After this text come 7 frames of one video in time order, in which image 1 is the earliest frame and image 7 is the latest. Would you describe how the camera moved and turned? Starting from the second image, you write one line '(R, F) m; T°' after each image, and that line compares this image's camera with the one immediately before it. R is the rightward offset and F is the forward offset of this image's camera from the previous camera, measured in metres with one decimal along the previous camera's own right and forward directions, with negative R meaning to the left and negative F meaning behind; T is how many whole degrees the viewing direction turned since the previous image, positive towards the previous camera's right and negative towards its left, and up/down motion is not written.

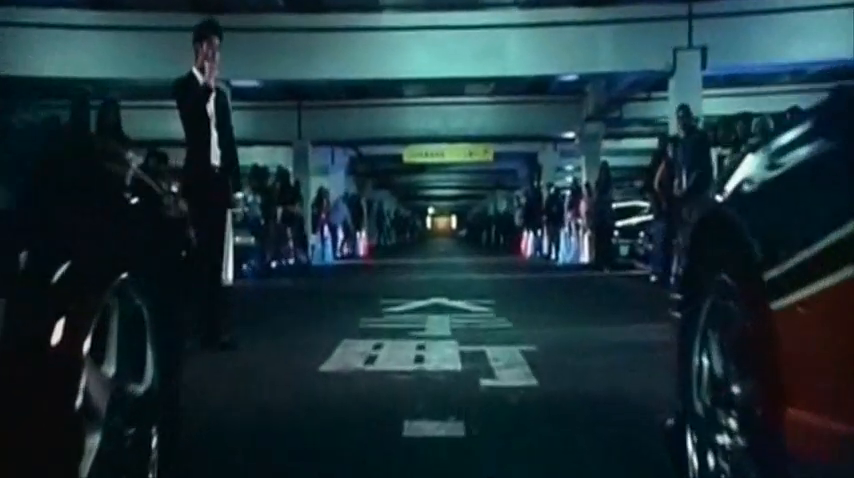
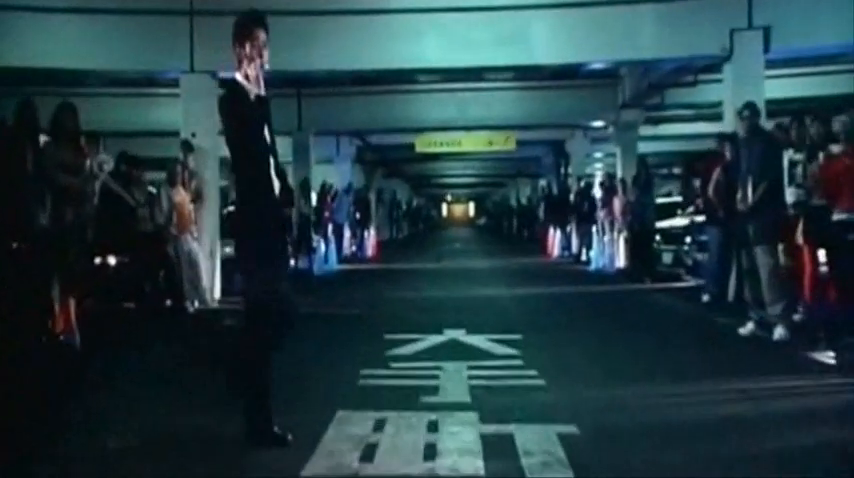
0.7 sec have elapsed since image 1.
(+0.1, +2.7) m; -1°
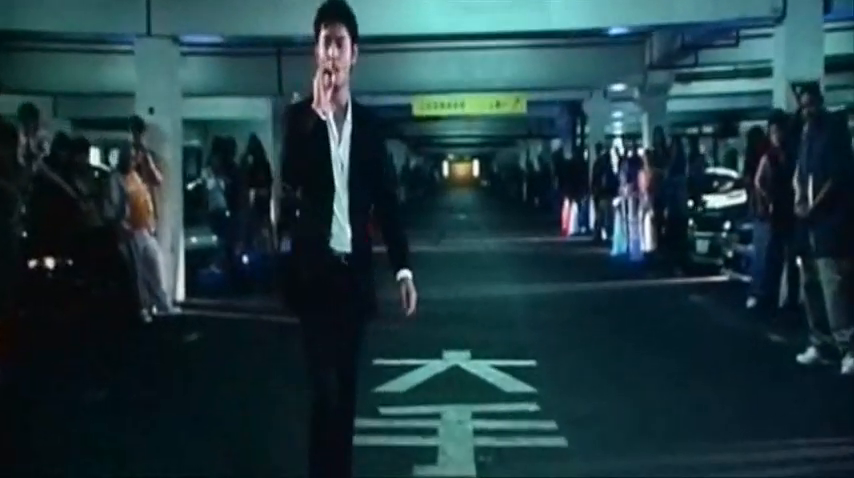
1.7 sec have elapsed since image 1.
(+0.1, +2.5) m; 0°
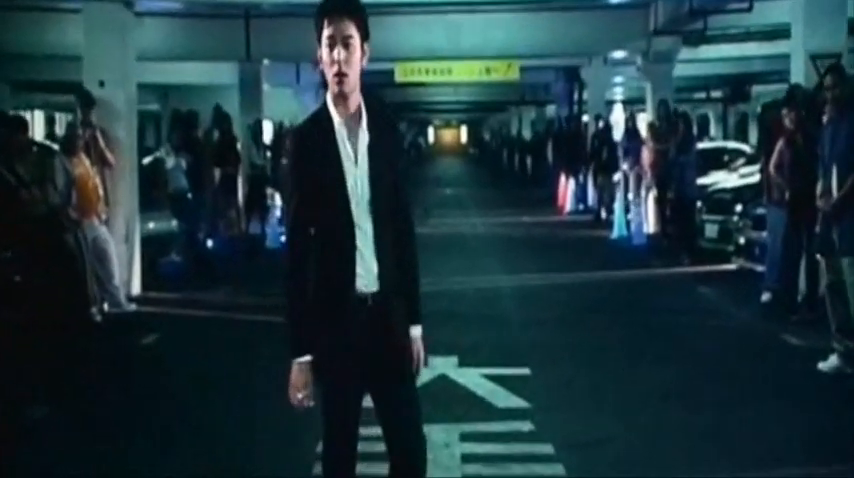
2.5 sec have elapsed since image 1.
(+0.1, +1.4) m; 0°
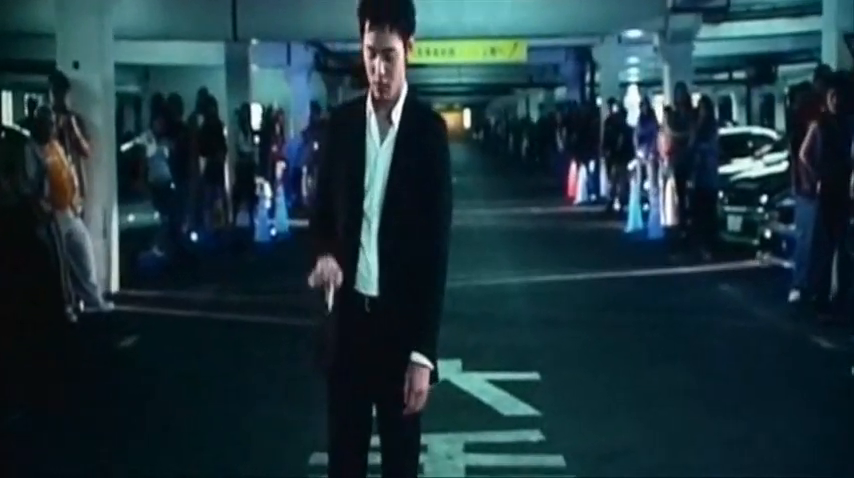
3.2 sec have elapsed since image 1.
(0.0, +1.0) m; 0°
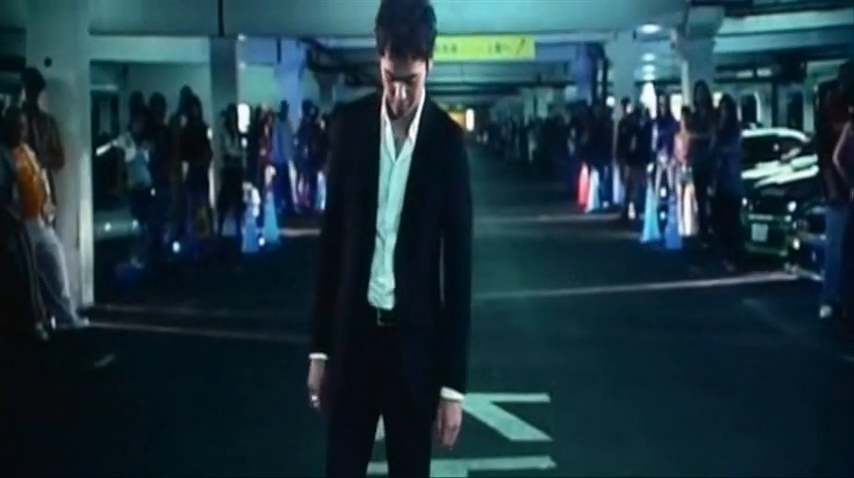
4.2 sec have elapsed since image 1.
(0.0, +1.0) m; 0°
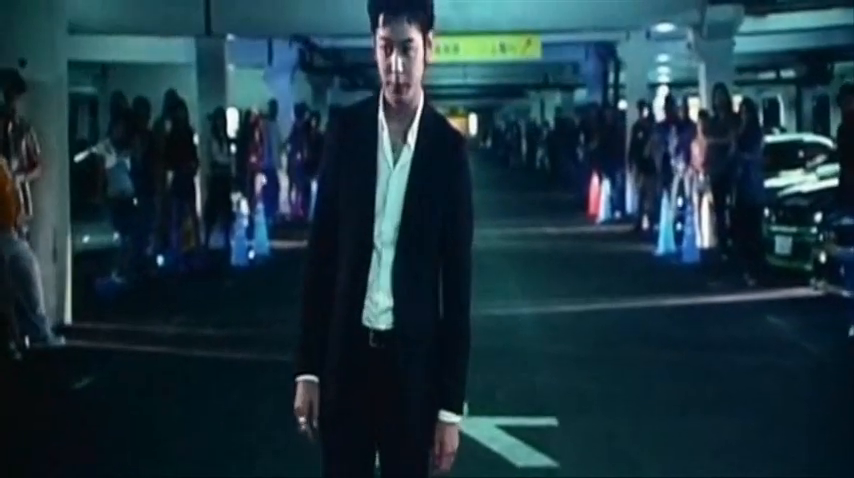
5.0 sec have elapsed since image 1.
(0.0, +0.8) m; 0°
